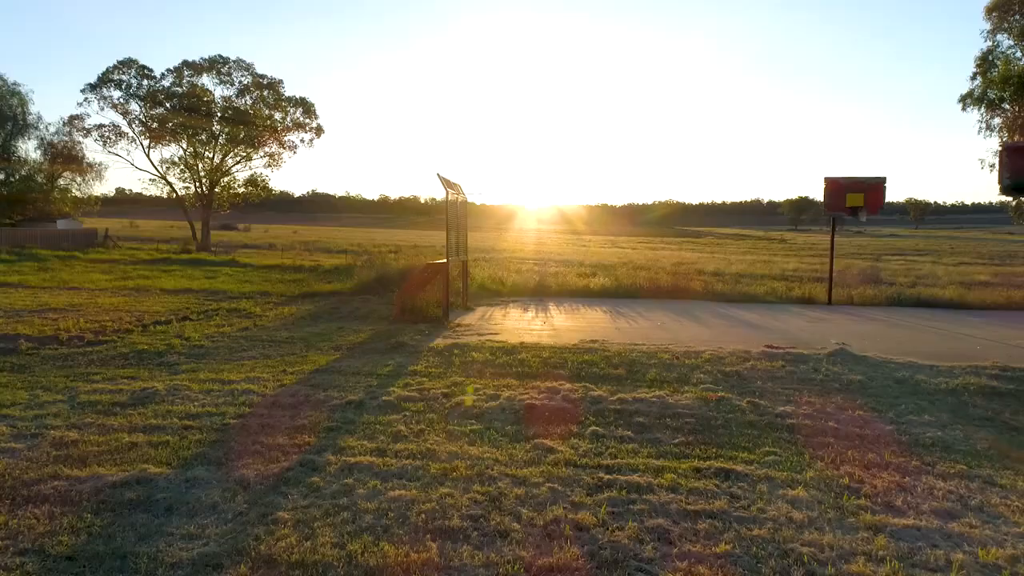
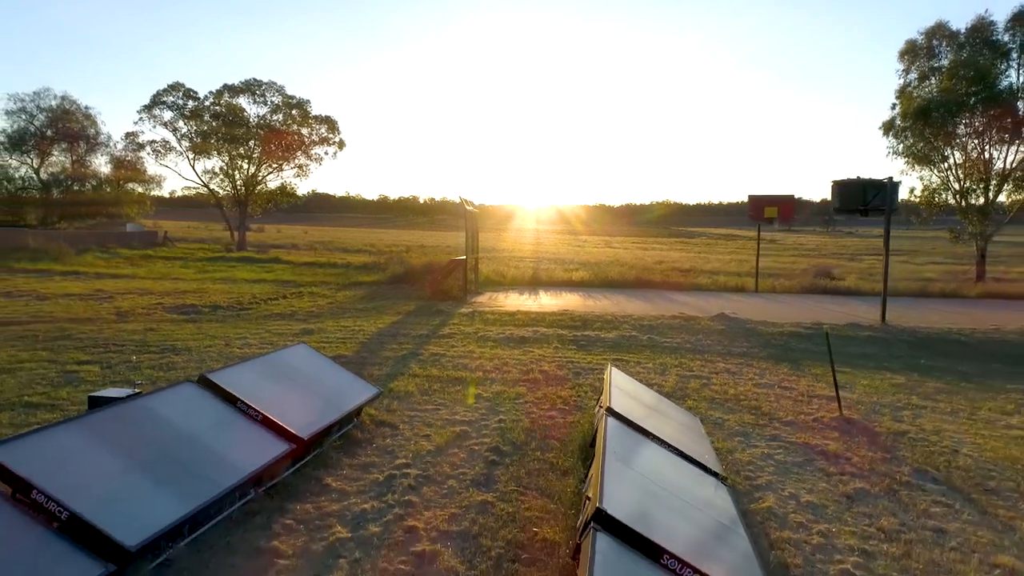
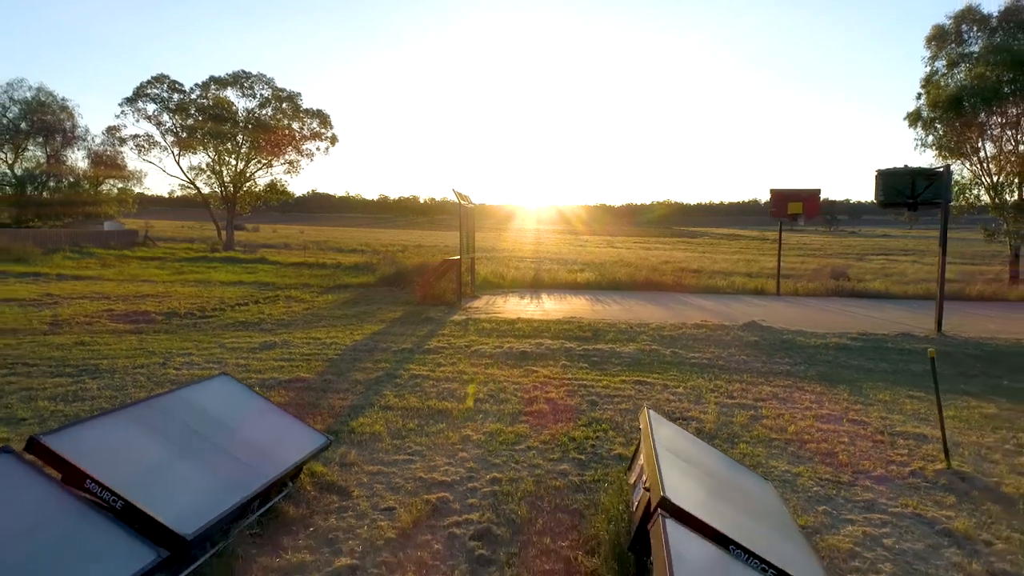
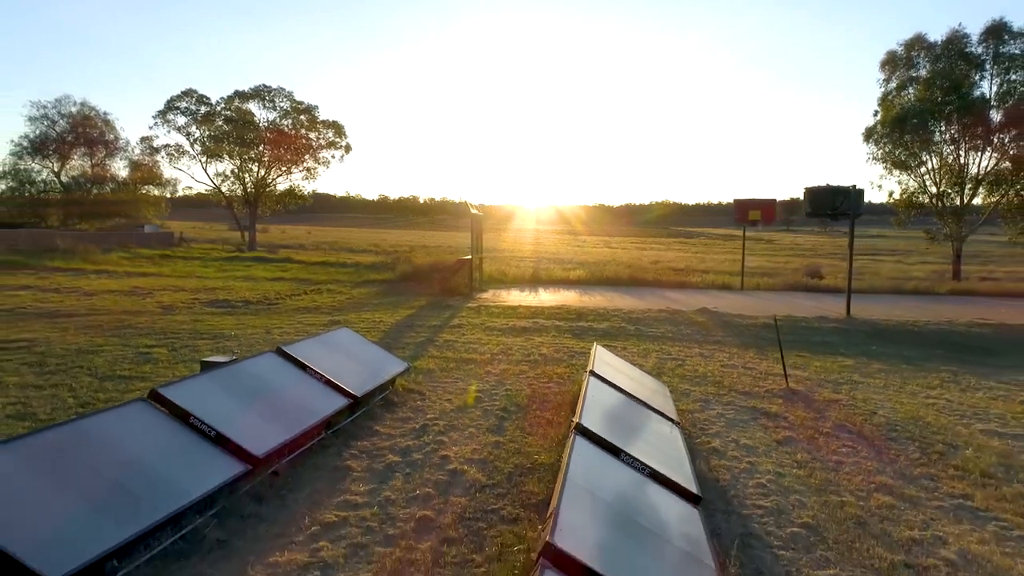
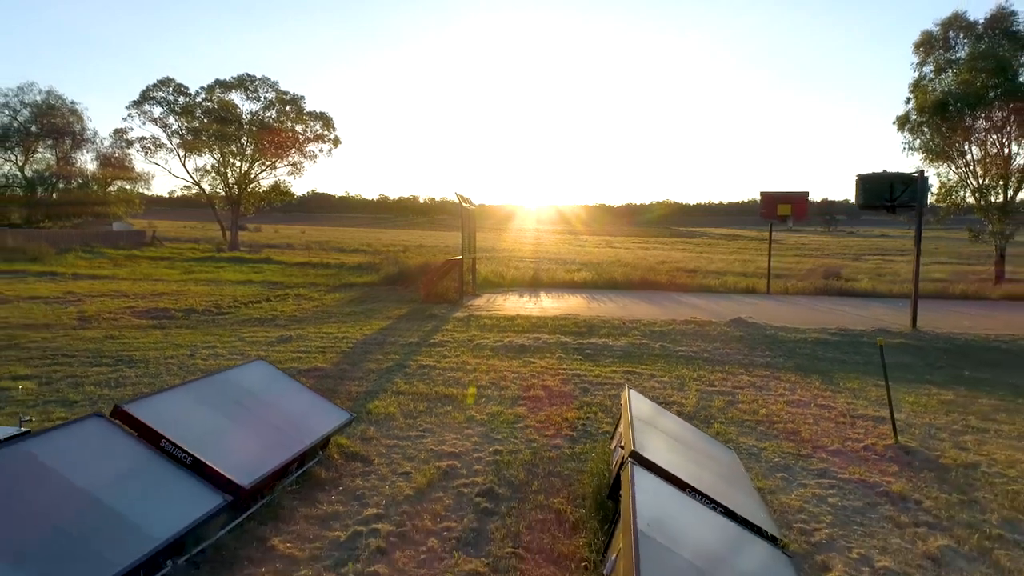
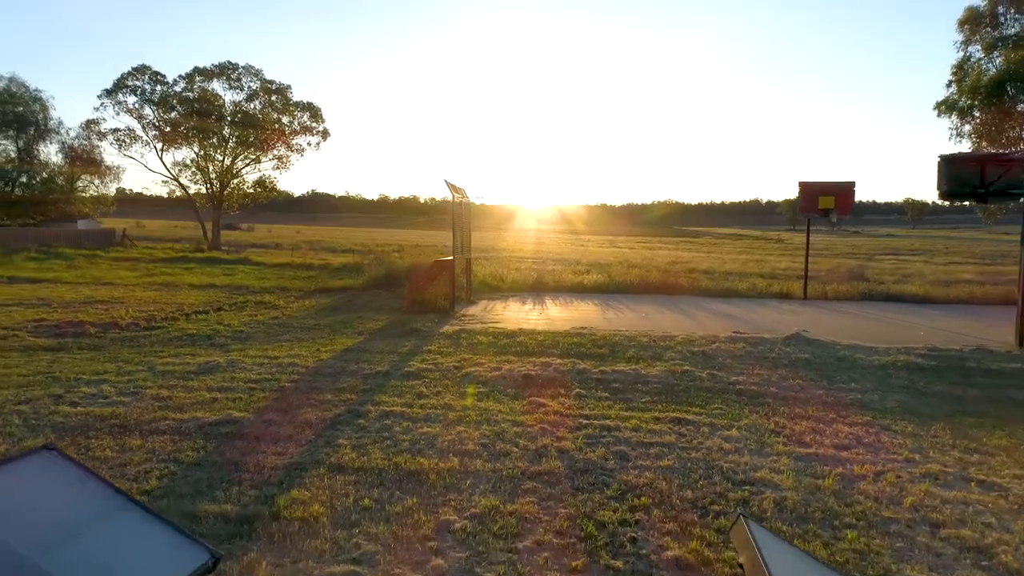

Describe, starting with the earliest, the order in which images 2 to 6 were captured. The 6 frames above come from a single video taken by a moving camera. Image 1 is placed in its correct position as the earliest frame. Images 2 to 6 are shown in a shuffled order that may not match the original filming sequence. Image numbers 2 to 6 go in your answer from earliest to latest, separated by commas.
6, 3, 5, 2, 4
